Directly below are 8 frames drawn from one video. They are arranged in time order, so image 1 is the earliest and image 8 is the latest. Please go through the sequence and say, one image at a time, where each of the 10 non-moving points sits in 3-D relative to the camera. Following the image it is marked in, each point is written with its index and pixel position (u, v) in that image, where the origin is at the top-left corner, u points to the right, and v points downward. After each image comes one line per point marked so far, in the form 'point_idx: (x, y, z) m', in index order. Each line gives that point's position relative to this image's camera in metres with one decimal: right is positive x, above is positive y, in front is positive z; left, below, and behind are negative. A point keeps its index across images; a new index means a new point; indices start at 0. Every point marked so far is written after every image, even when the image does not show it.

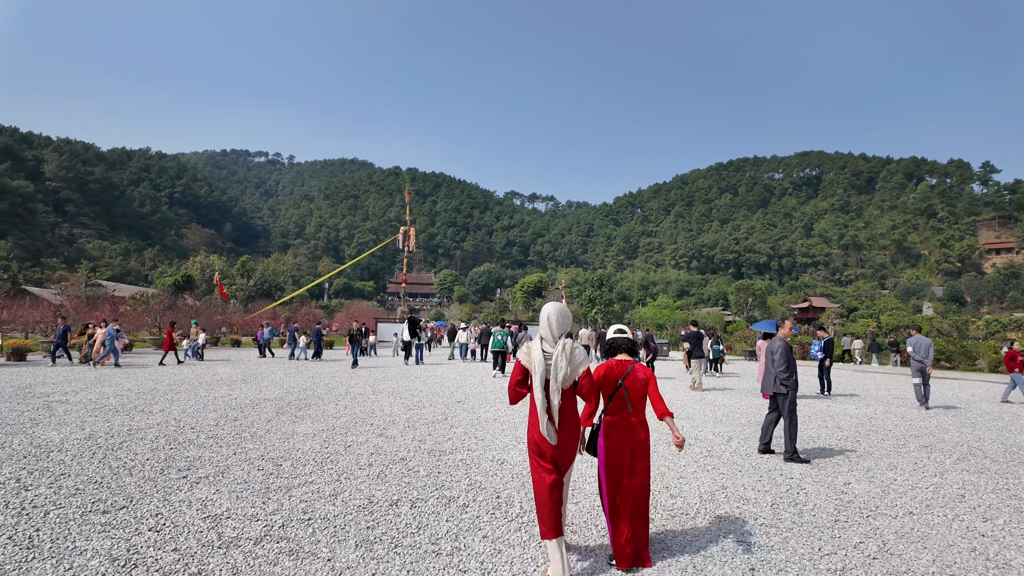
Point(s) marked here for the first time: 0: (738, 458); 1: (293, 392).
0: (+2.2, -1.6, +5.6) m
1: (-3.7, -1.8, +10.1) m
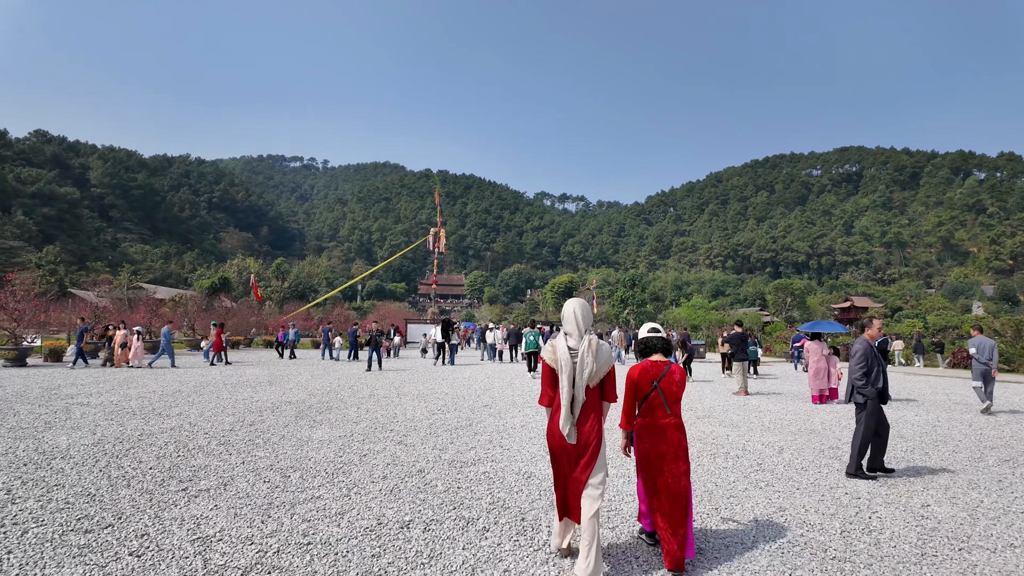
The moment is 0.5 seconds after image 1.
0: (+2.4, -1.6, +5.0) m
1: (-3.2, -1.8, +9.9) m
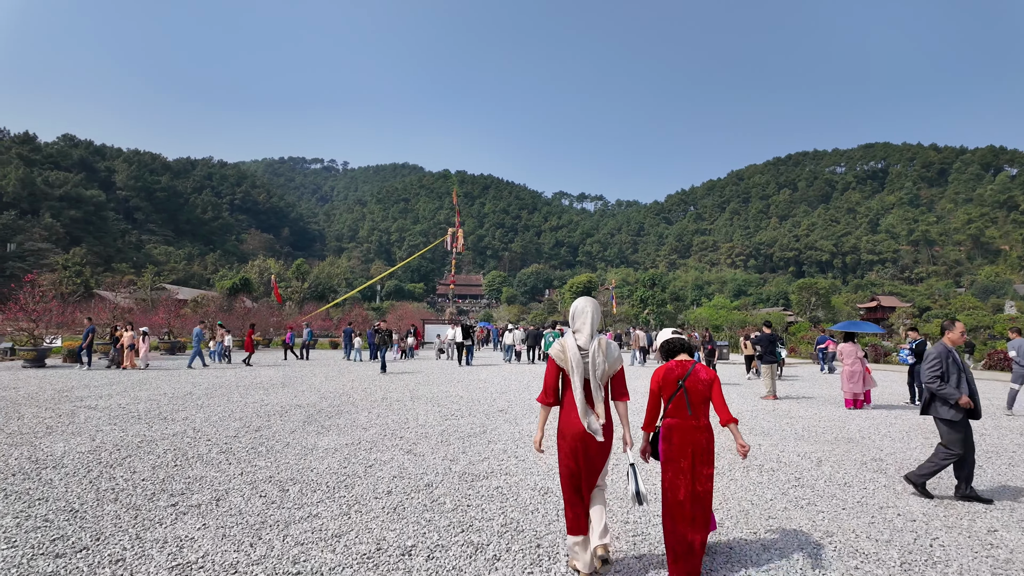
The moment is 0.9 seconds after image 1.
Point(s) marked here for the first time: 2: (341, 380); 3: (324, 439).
0: (+2.5, -1.6, +4.6) m
1: (-3.0, -1.8, +9.6) m
2: (-3.7, -2.0, +12.8) m
3: (-1.9, -1.5, +6.1) m
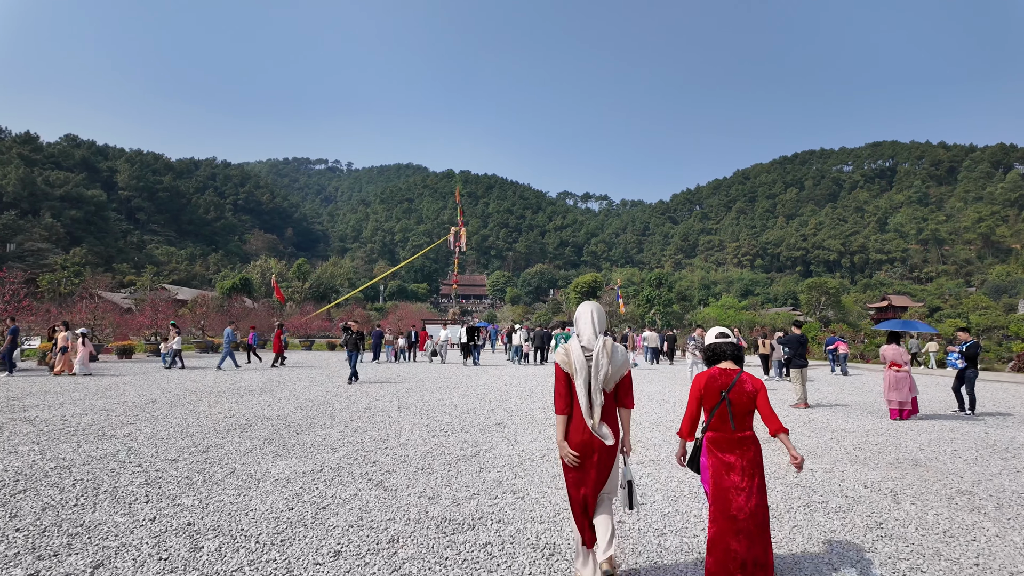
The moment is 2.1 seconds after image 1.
0: (+2.5, -1.5, +3.5) m
1: (-3.0, -1.7, +8.5) m
2: (-3.7, -1.9, +11.7) m
3: (-2.0, -1.5, +5.0) m
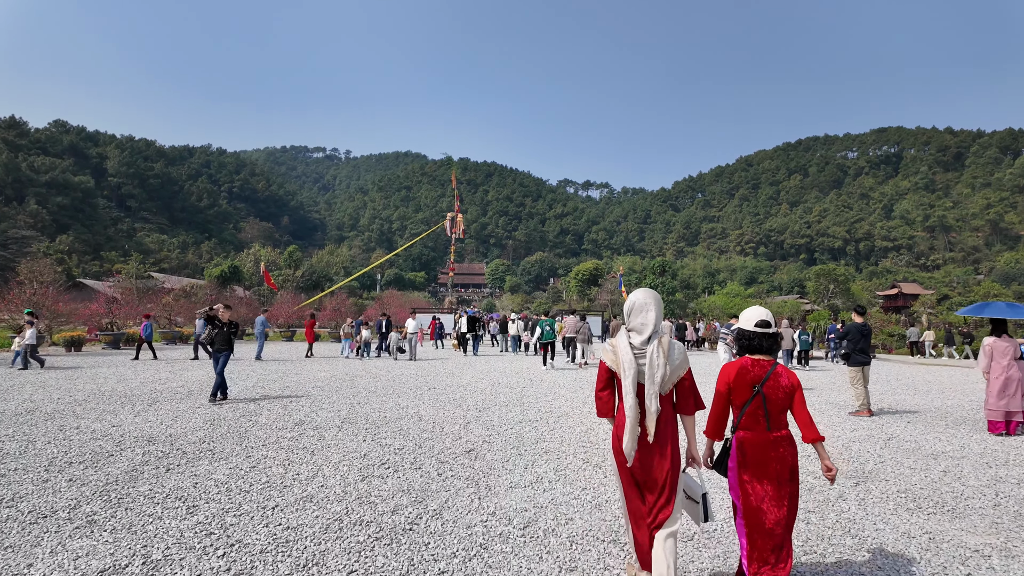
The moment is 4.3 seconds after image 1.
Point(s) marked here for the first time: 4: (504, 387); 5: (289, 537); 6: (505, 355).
0: (+2.3, -1.3, +1.4) m
1: (-3.2, -1.4, +6.4) m
2: (-3.9, -1.6, +9.6) m
3: (-2.2, -1.3, +2.9) m
4: (-0.1, -1.6, +9.5) m
5: (-1.2, -1.3, +3.2) m
6: (-0.2, -2.2, +19.8) m
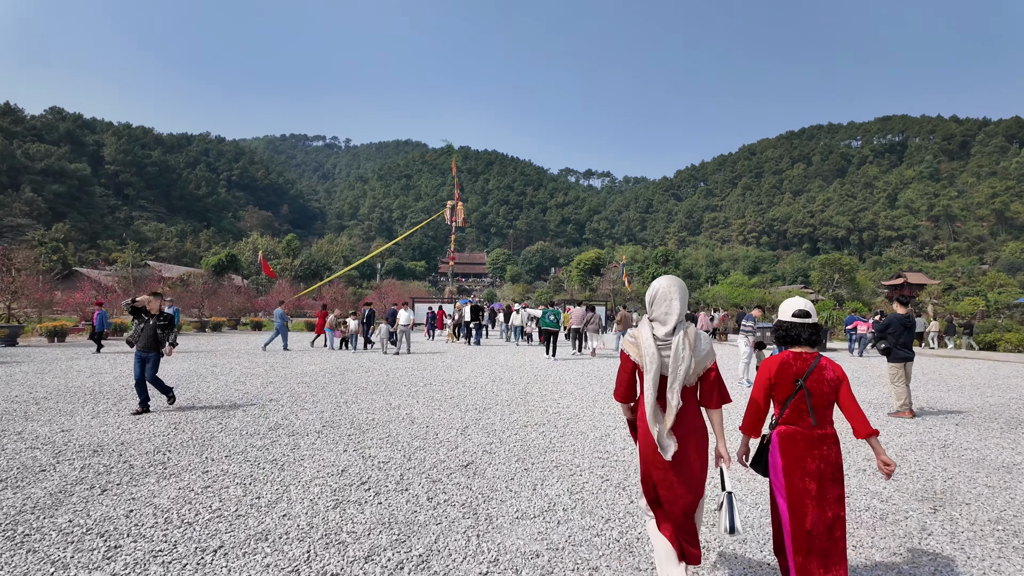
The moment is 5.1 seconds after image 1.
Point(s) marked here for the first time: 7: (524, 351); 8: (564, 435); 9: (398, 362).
0: (+2.3, -1.2, +0.6) m
1: (-3.1, -1.3, +5.7) m
2: (-3.8, -1.4, +8.9) m
3: (-2.1, -1.2, +2.1) m
4: (-0.1, -1.4, +8.8) m
5: (-1.1, -1.2, +2.4) m
6: (-0.1, -1.9, +19.1) m
7: (+0.2, -1.8, +17.2) m
8: (+0.5, -1.3, +5.3) m
9: (-2.1, -1.4, +11.2) m
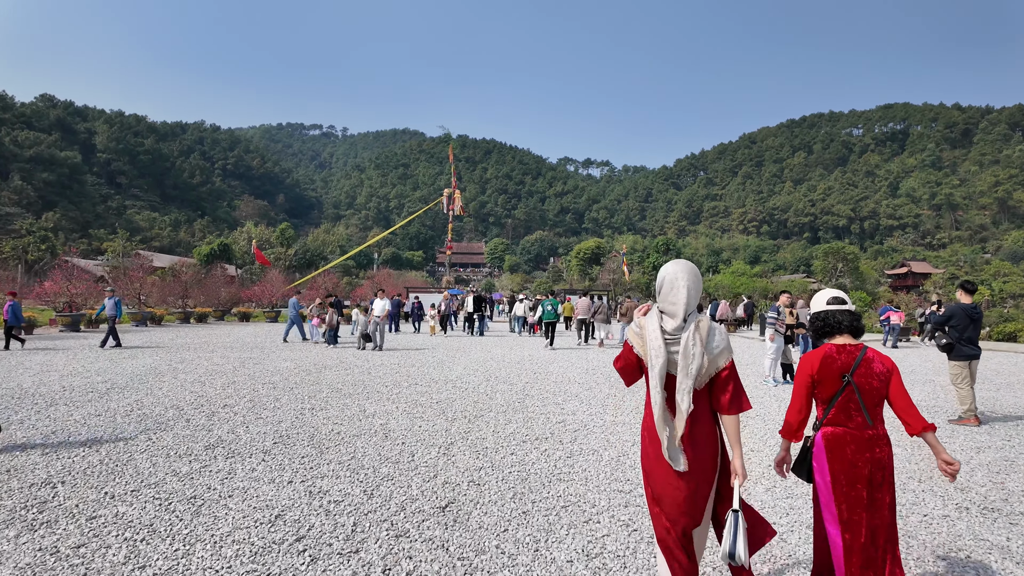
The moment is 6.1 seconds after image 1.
0: (+2.3, -1.2, -0.5) m
1: (-3.1, -1.2, +4.6) m
2: (-3.9, -1.2, +7.8) m
3: (-2.2, -1.1, +1.1) m
4: (-0.1, -1.2, +7.7) m
5: (-1.2, -1.1, +1.4) m
6: (-0.2, -1.5, +18.0) m
7: (+0.2, -1.5, +16.2) m
8: (+0.4, -1.2, +4.2) m
9: (-2.2, -1.2, +10.1) m
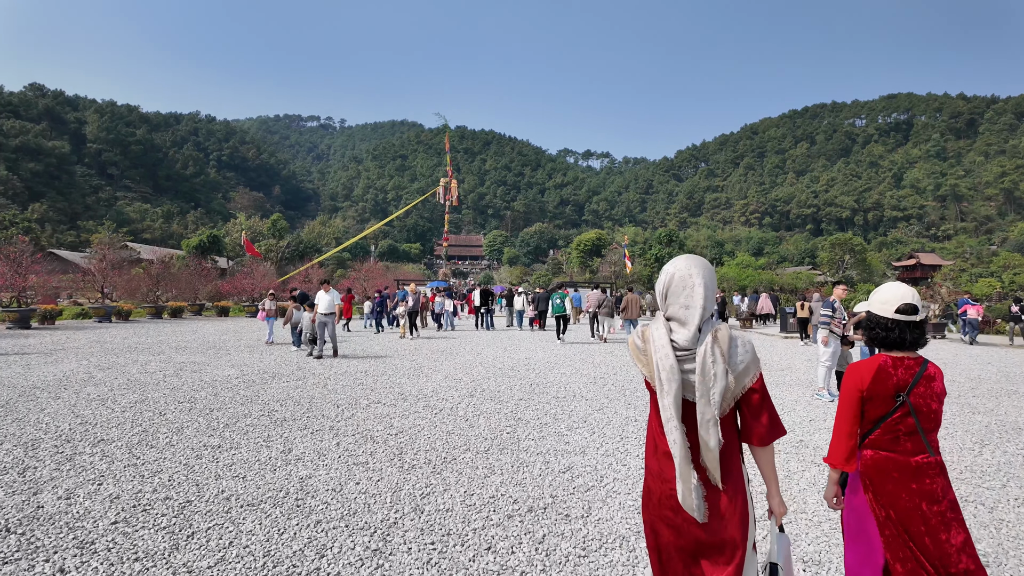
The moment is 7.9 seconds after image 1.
0: (+2.2, -1.2, -2.1) m
1: (-3.3, -1.1, +2.9) m
2: (-4.0, -1.1, +6.1) m
3: (-2.3, -1.1, -0.6) m
4: (-0.2, -1.1, +6.0) m
5: (-1.3, -1.1, -0.3) m
6: (-0.3, -1.3, +16.4) m
7: (0.0, -1.3, +14.5) m
8: (+0.3, -1.1, +2.6) m
9: (-2.3, -1.1, +8.4) m
